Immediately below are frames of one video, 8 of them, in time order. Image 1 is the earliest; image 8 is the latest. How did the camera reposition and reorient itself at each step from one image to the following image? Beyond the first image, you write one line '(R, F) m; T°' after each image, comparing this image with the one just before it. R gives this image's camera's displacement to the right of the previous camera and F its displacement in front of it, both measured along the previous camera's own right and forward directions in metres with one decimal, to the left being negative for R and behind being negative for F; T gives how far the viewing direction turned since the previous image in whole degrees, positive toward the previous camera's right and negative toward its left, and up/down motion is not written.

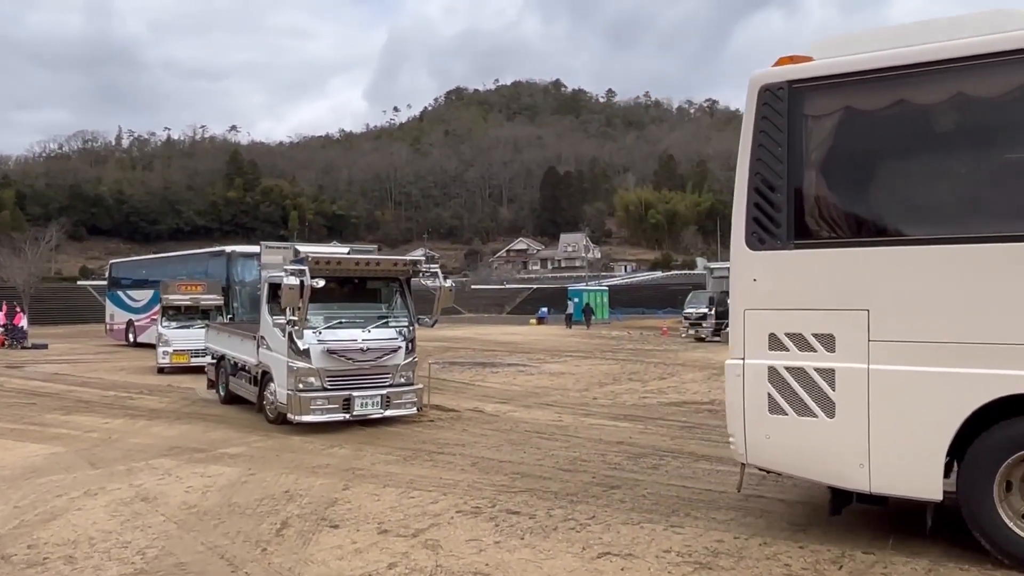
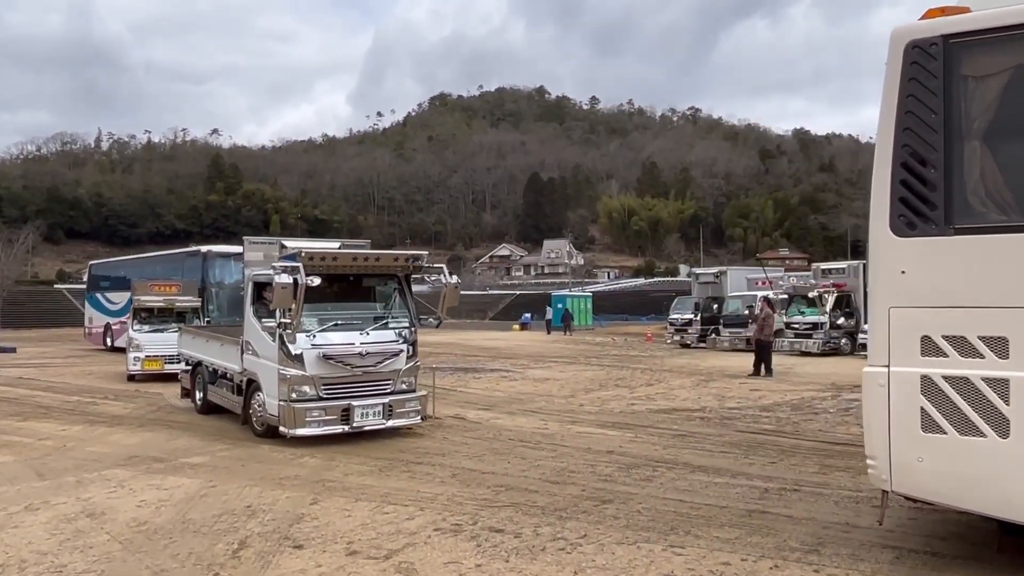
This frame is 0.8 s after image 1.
(0.0, +0.6) m; +1°
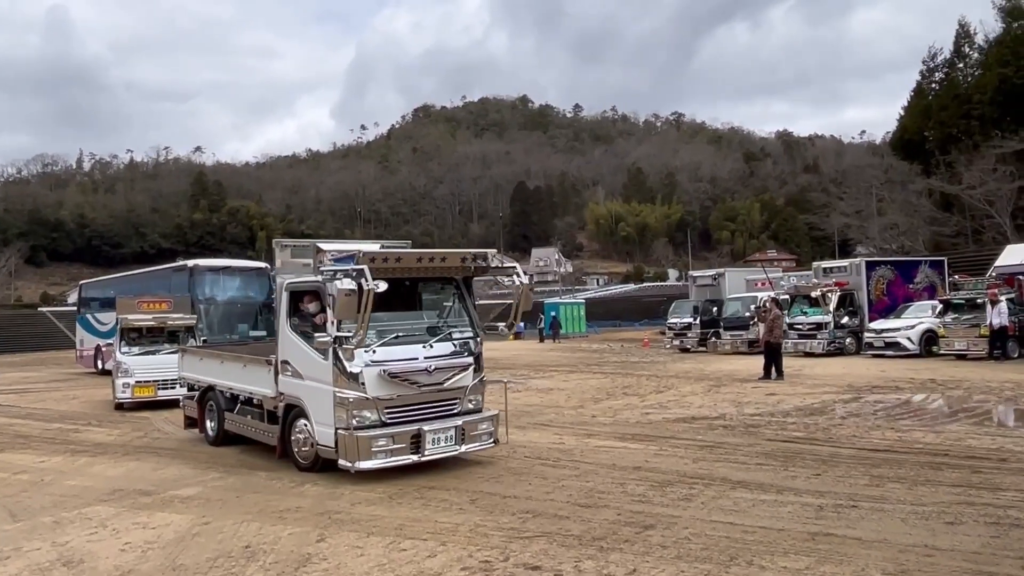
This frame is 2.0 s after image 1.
(-0.3, +0.7) m; +1°
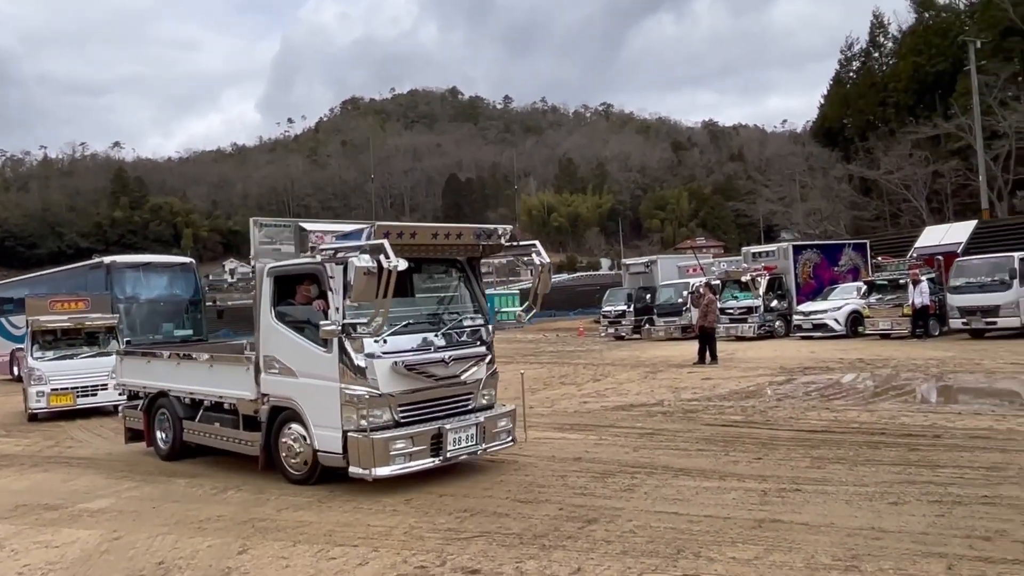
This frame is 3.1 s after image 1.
(0.0, +0.3) m; +5°
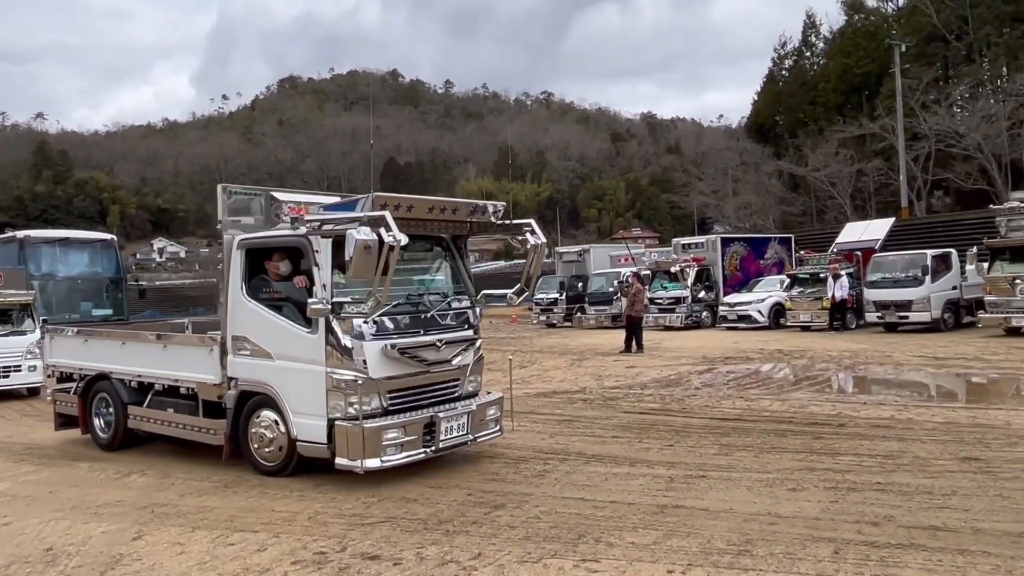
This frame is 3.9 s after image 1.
(+0.2, 0.0) m; +4°
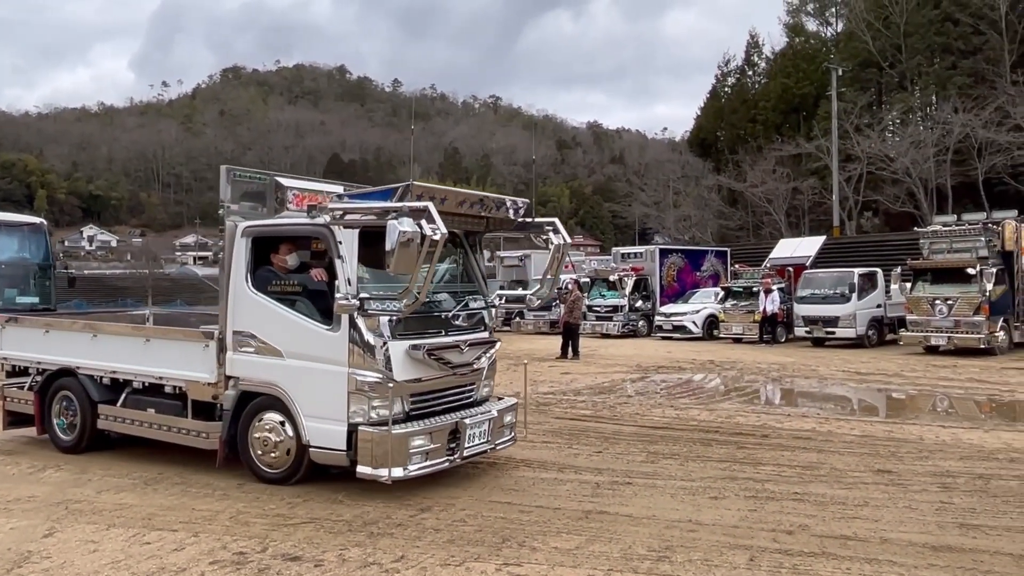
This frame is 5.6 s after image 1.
(0.0, 0.0) m; +4°
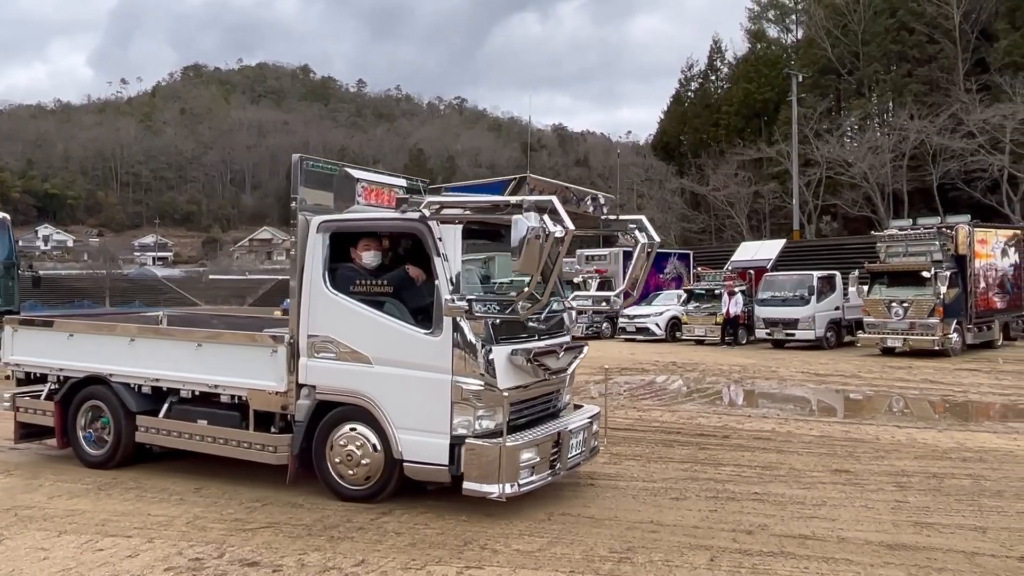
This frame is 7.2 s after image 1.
(0.0, 0.0) m; +2°
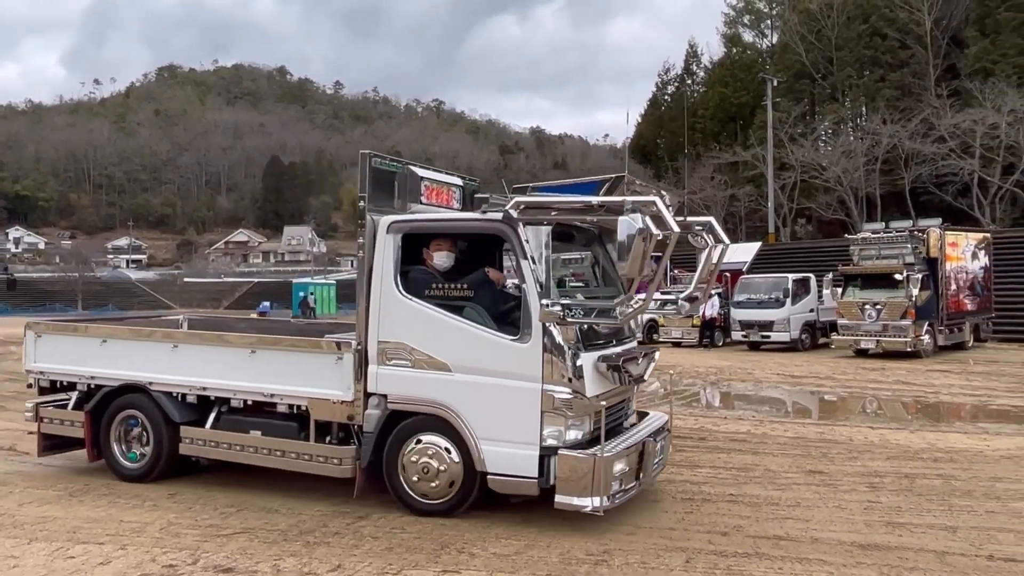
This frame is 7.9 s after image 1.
(0.0, 0.0) m; +2°
